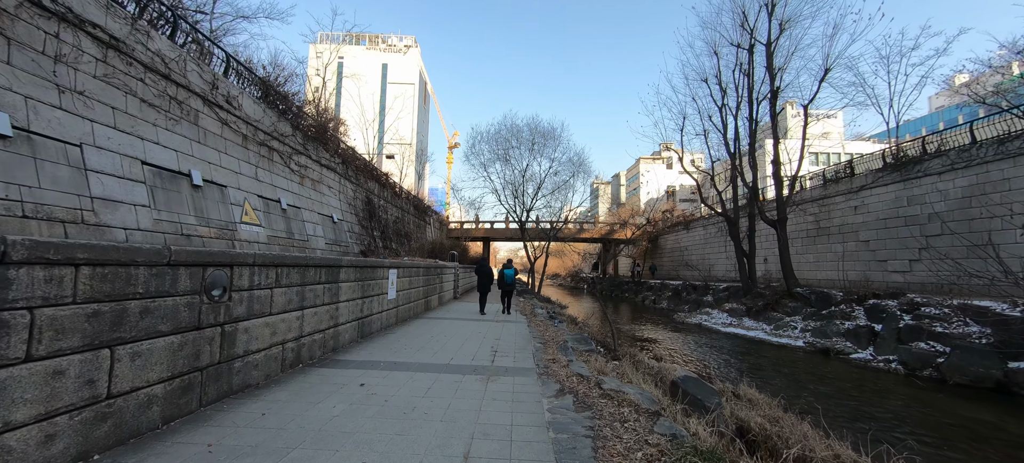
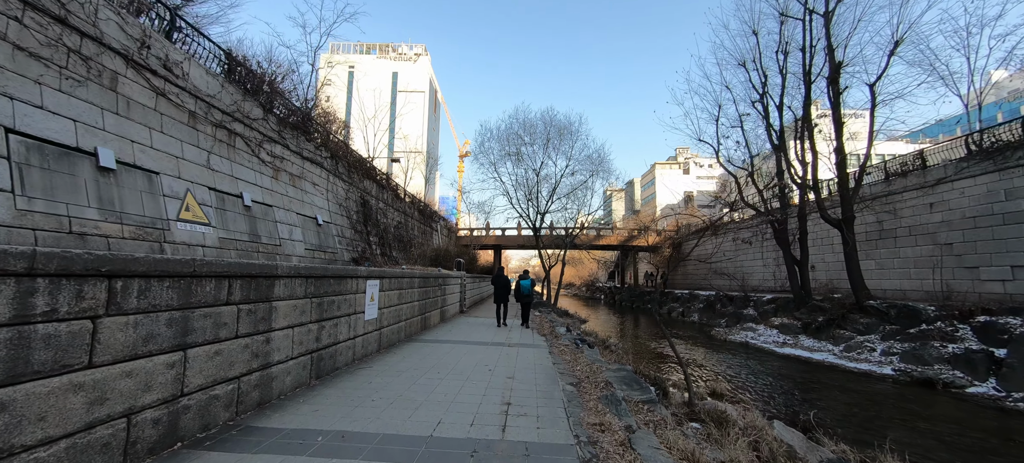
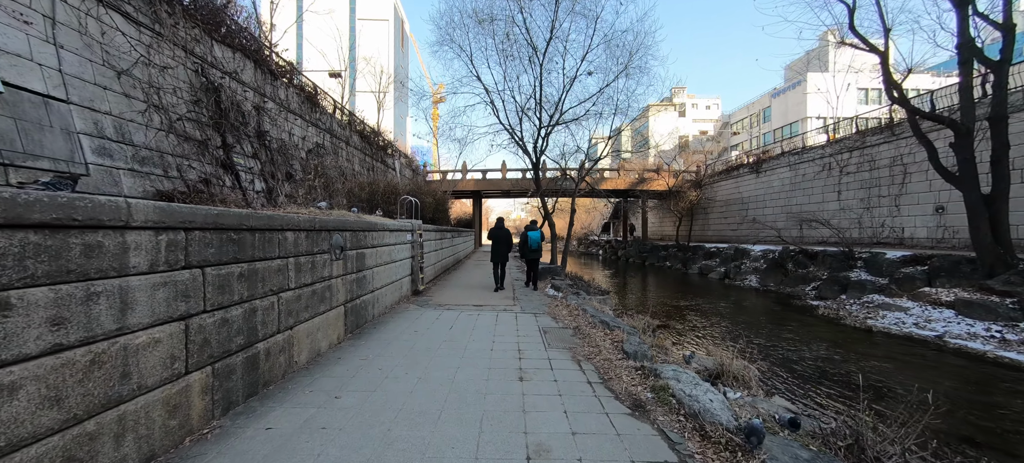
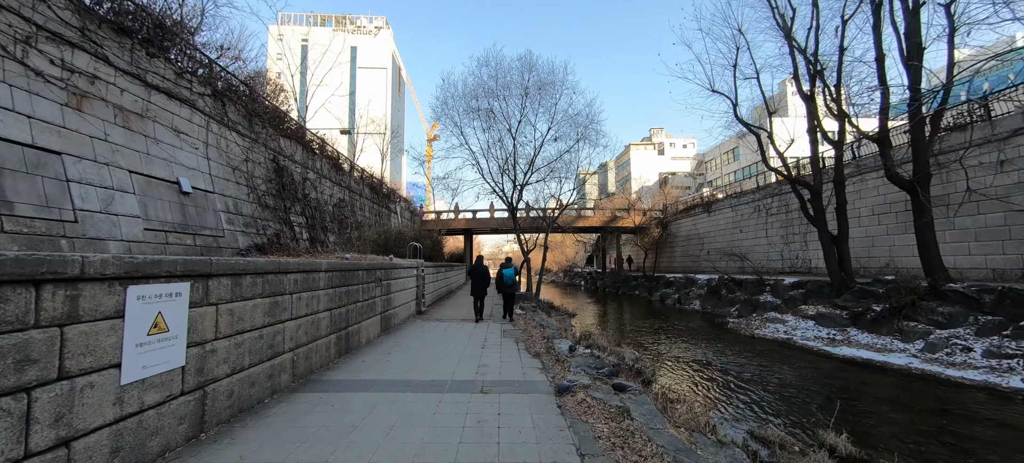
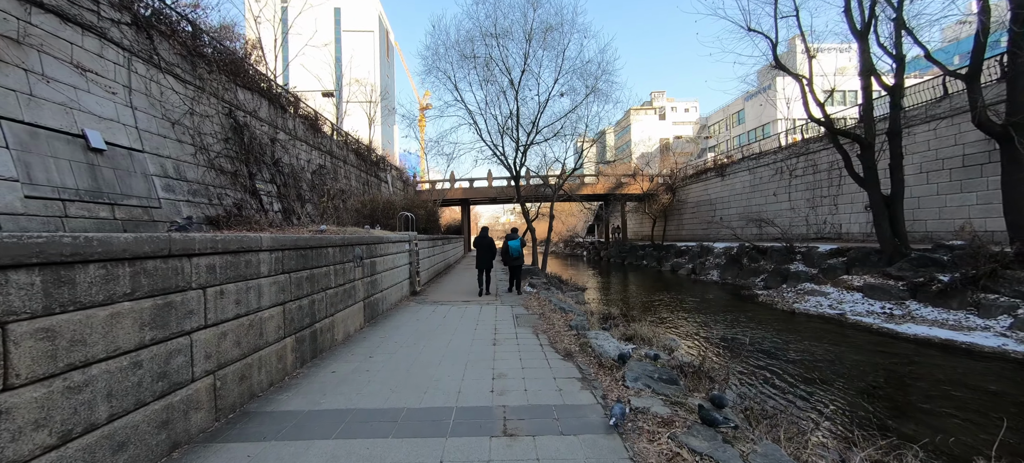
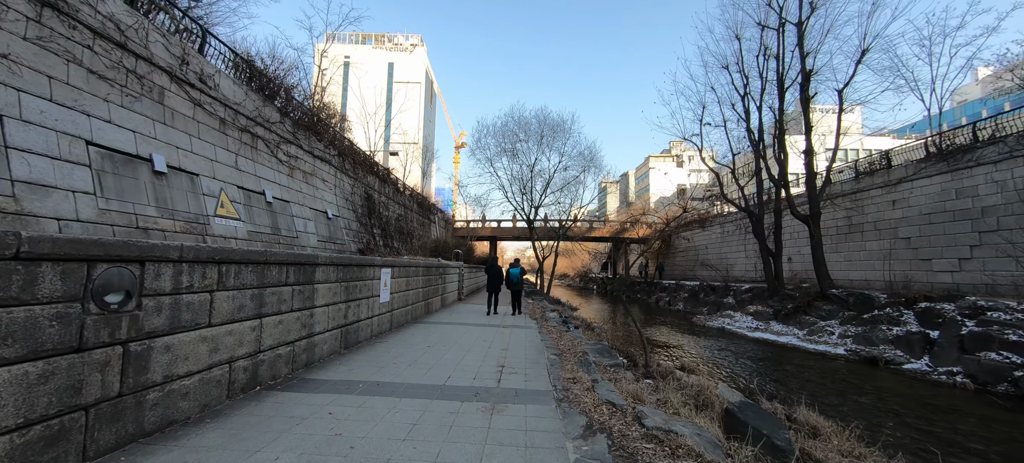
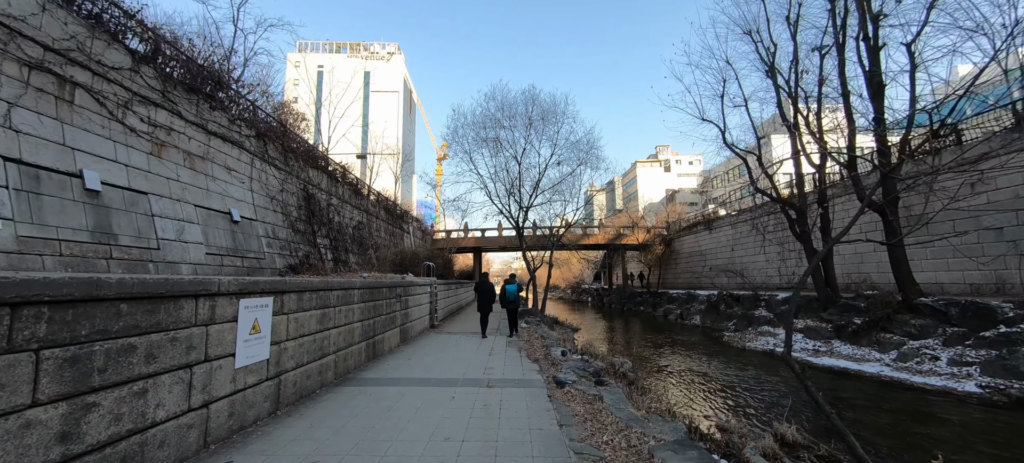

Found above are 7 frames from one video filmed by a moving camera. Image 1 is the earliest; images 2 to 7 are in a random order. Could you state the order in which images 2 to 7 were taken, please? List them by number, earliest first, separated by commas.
6, 2, 7, 4, 5, 3
